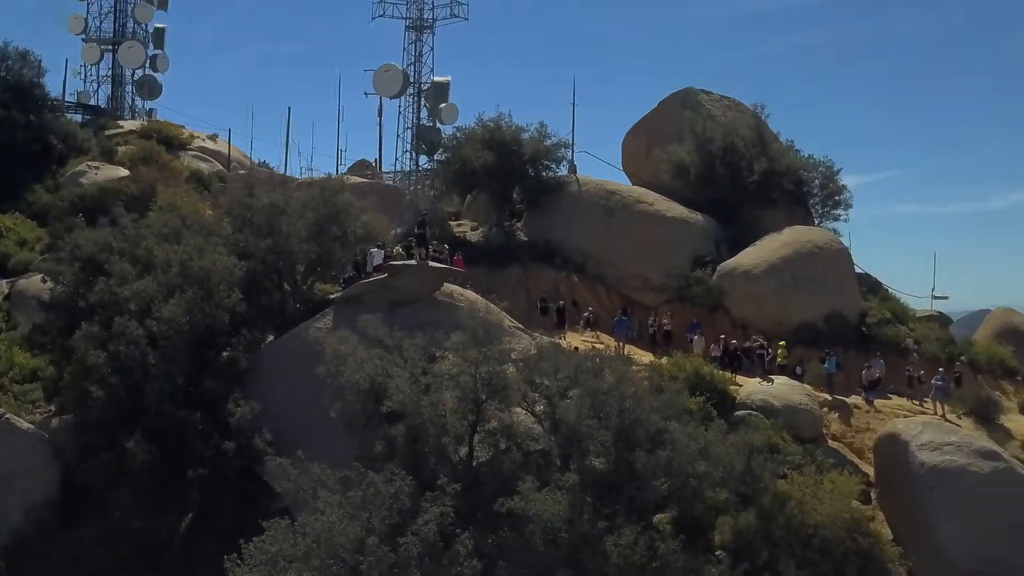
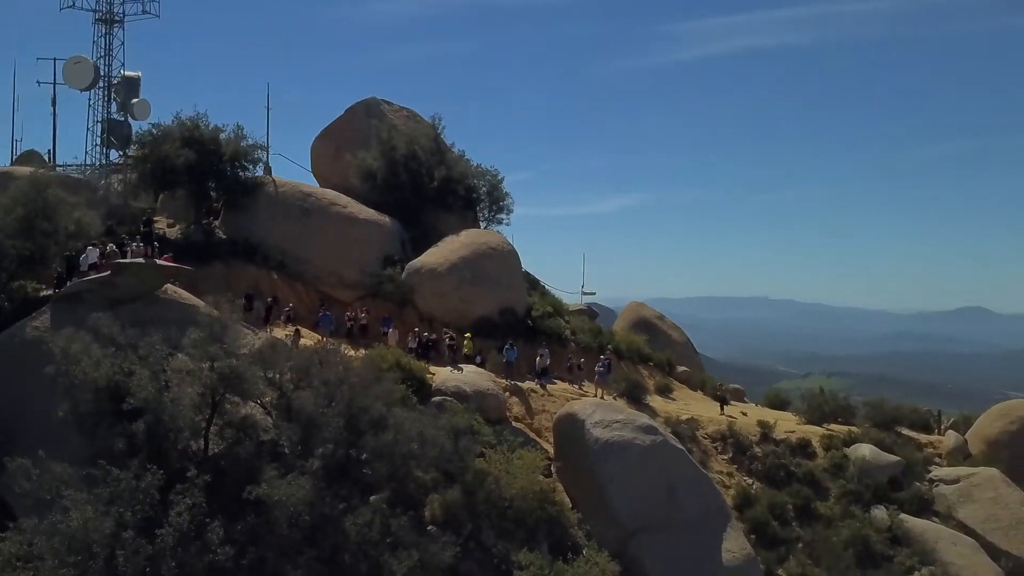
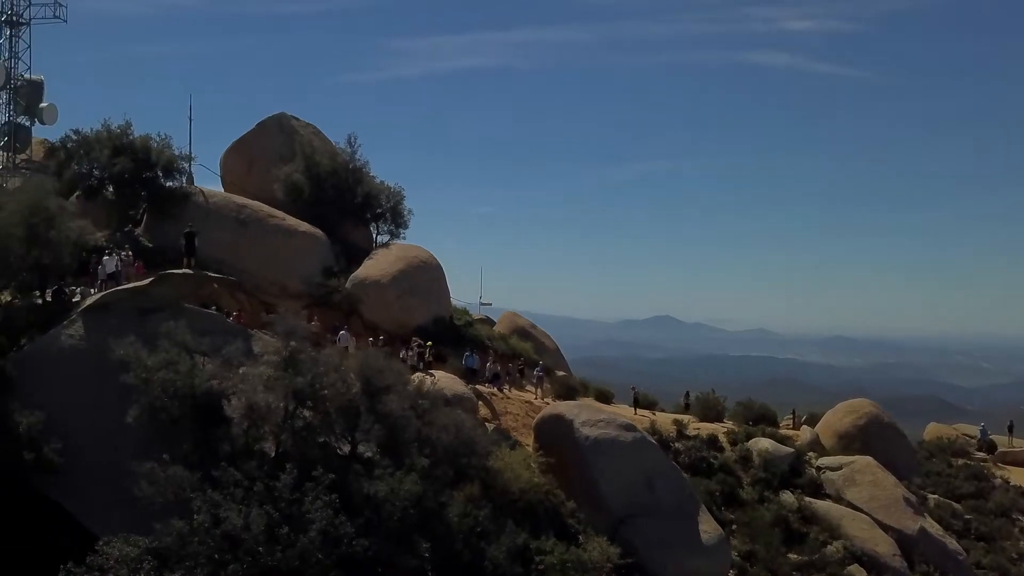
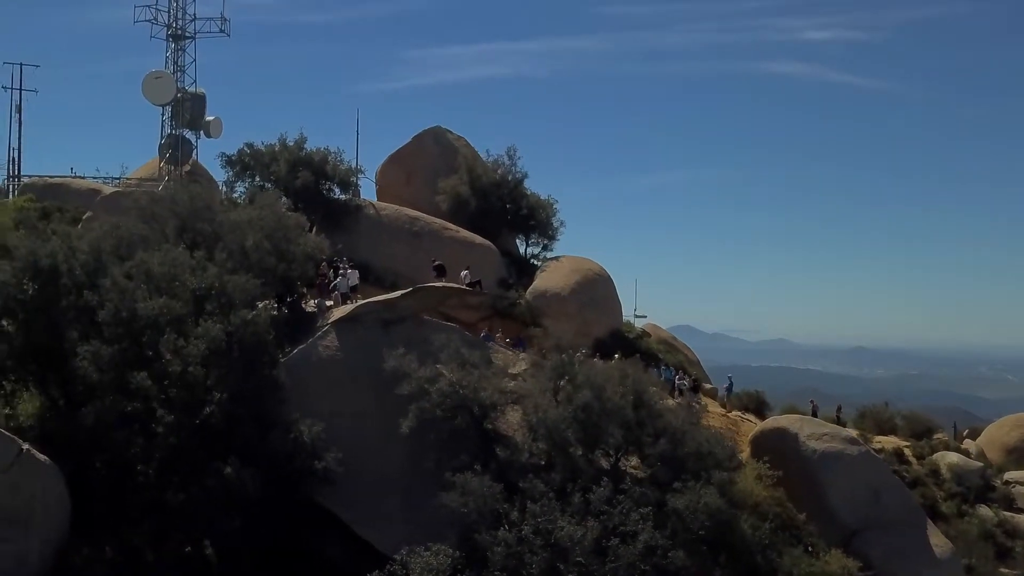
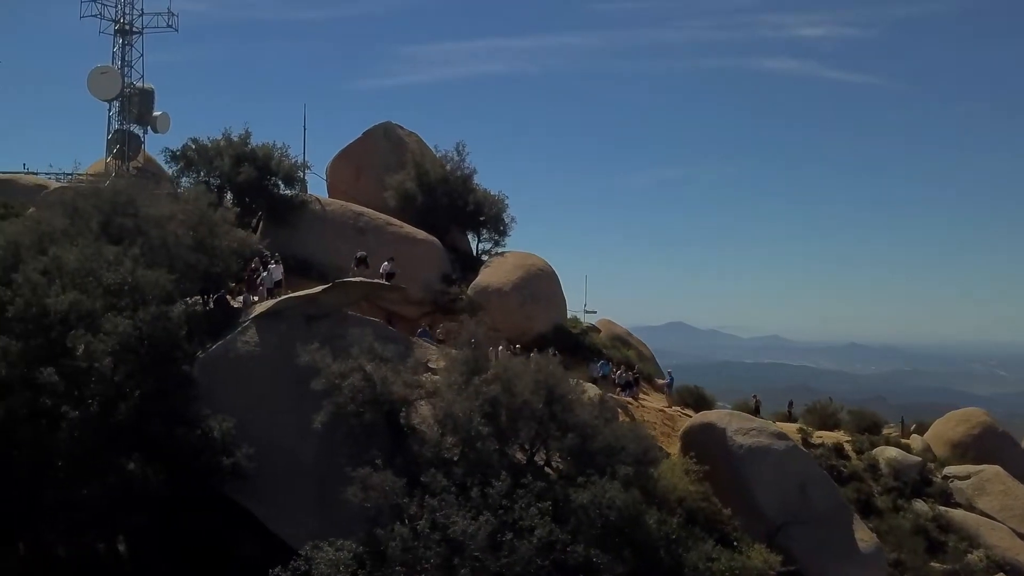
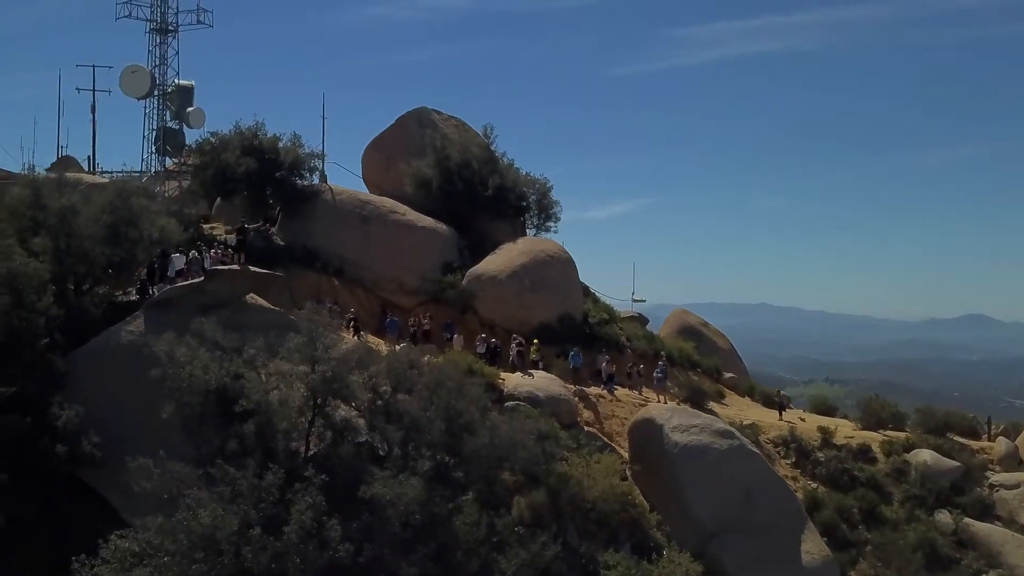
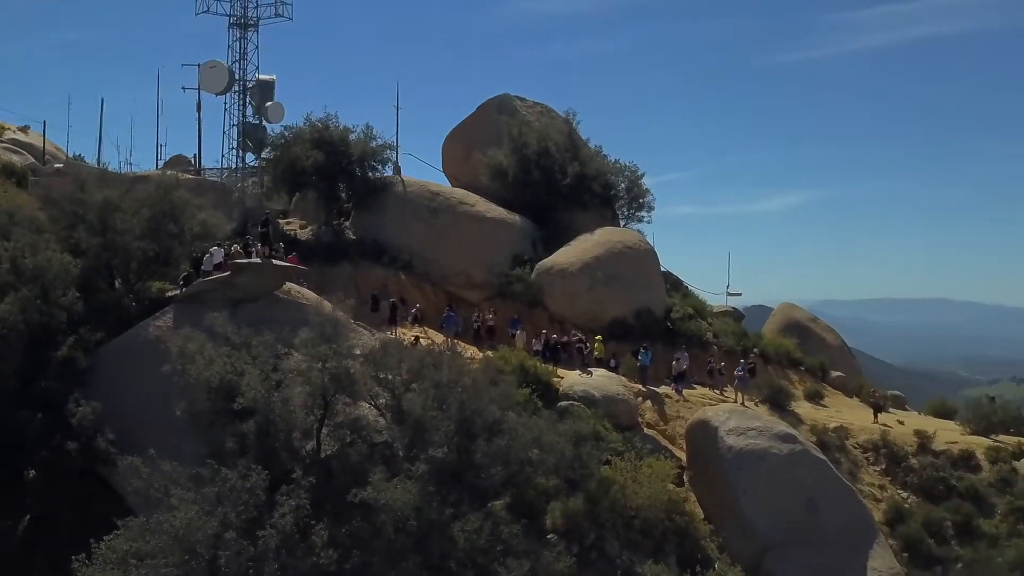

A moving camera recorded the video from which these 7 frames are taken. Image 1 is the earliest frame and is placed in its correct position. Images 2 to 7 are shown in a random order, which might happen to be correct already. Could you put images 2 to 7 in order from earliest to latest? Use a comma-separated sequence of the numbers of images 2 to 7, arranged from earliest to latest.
7, 2, 6, 3, 5, 4
